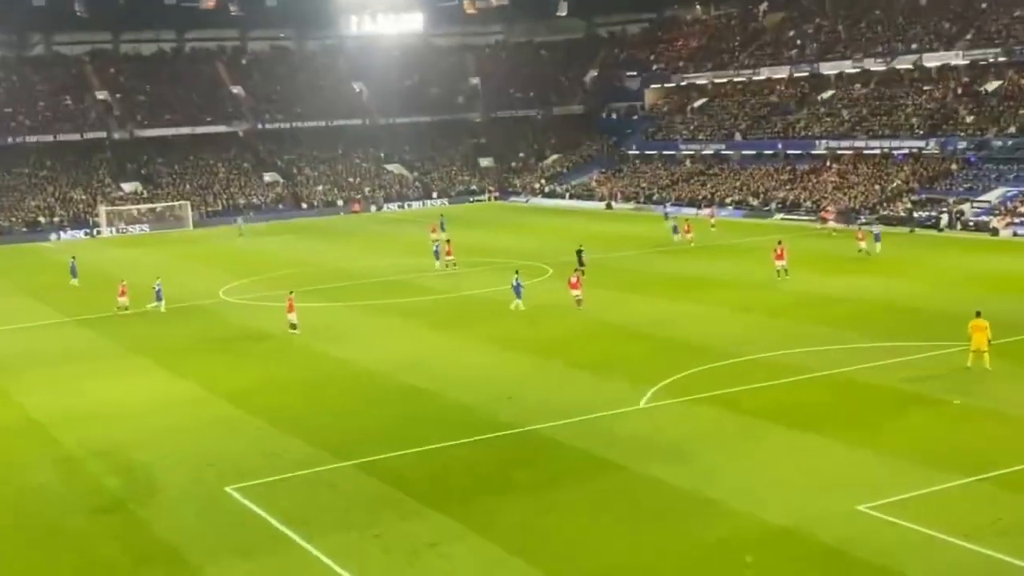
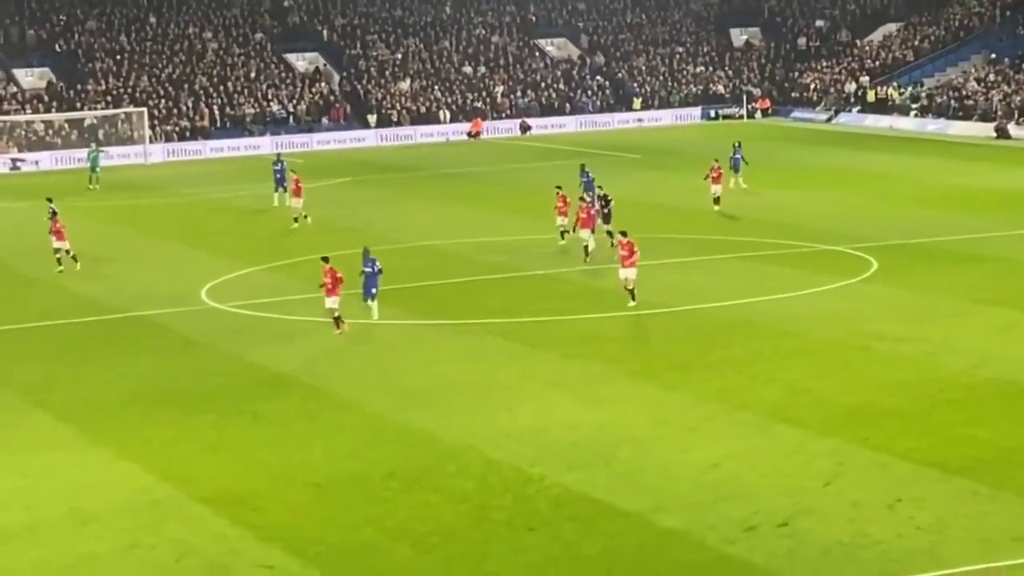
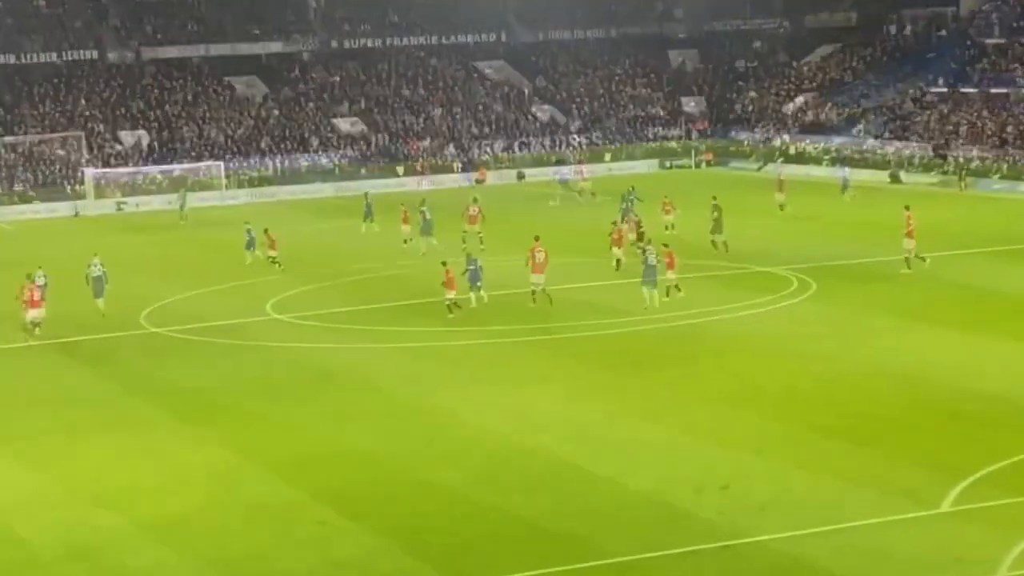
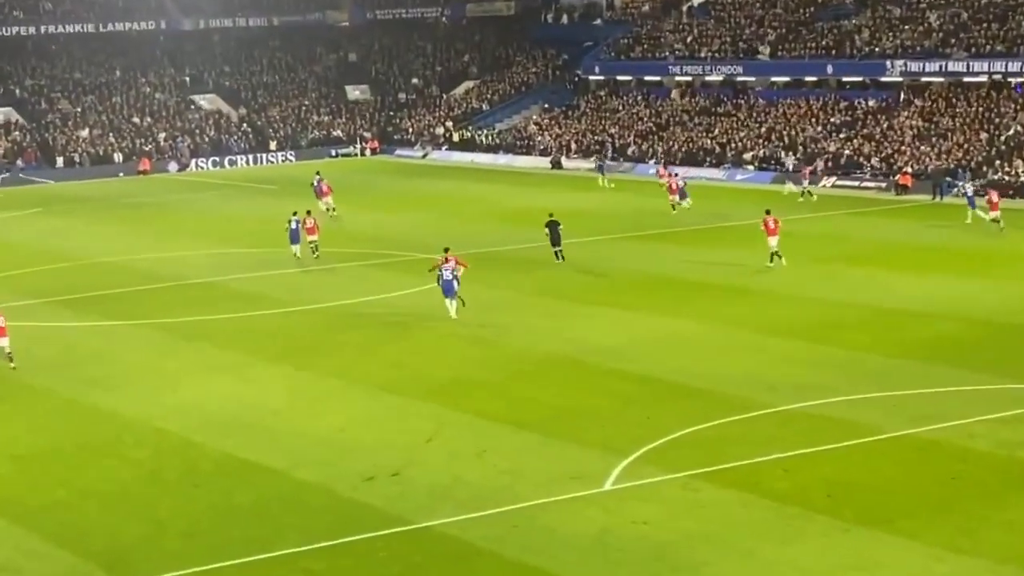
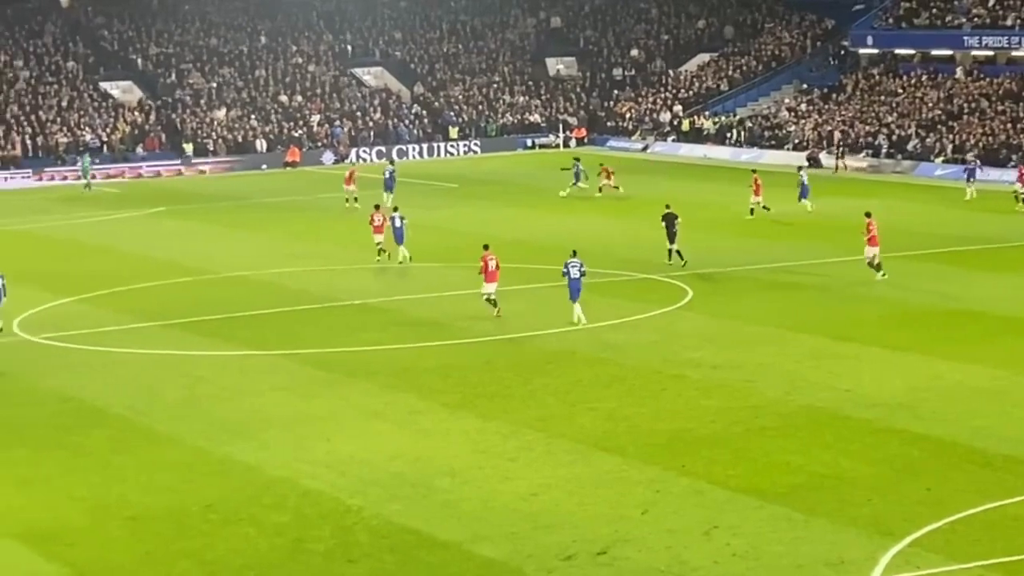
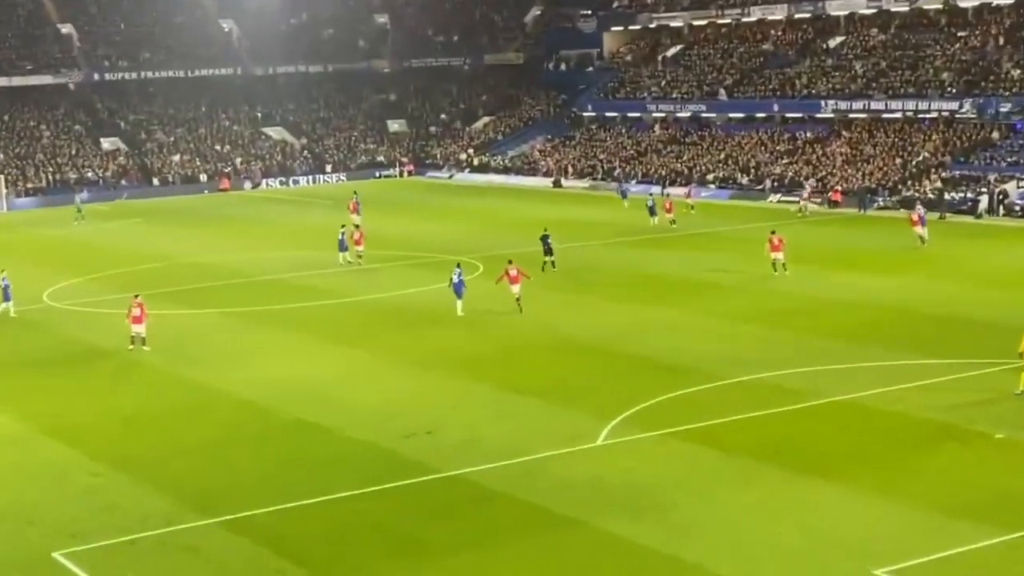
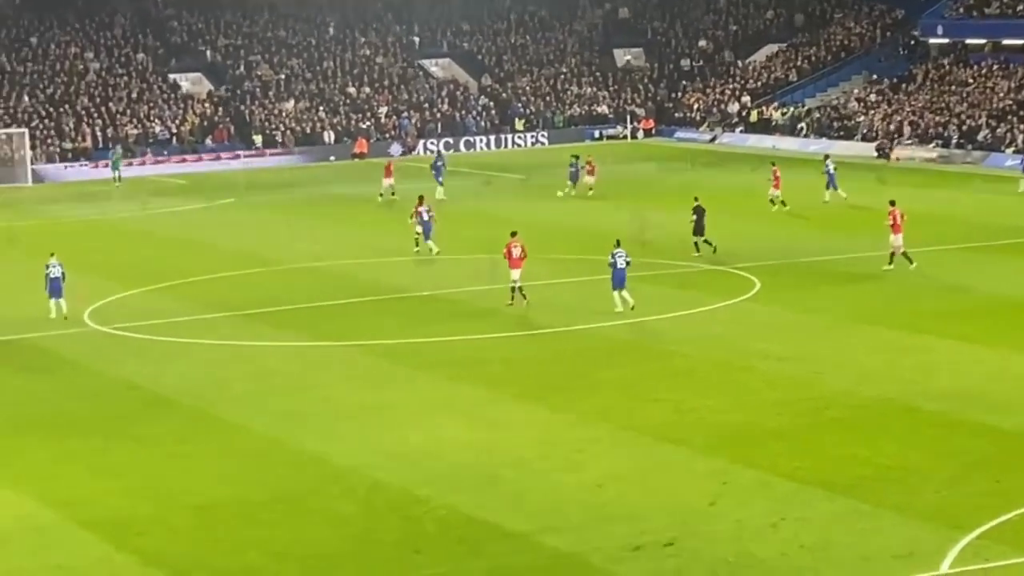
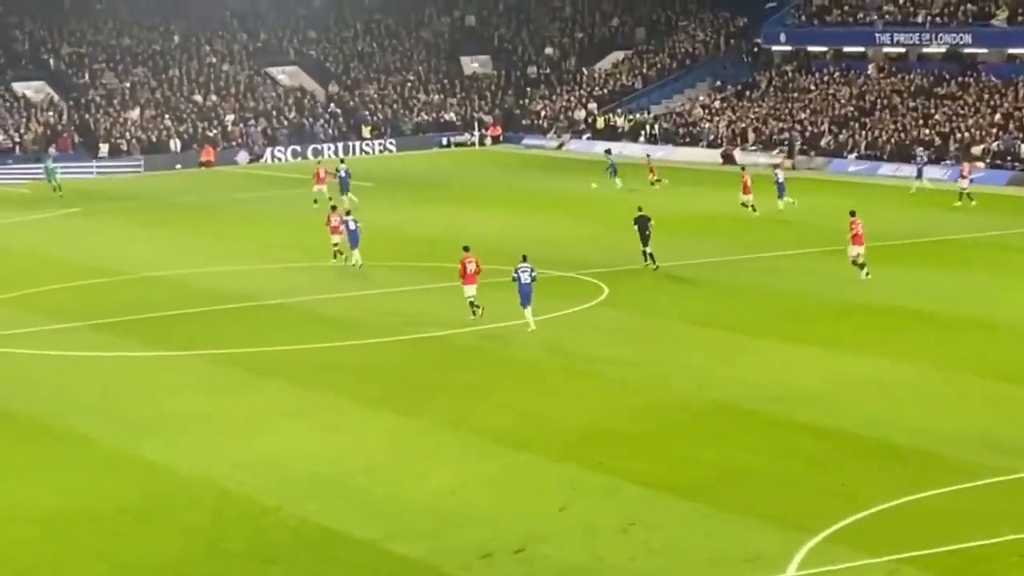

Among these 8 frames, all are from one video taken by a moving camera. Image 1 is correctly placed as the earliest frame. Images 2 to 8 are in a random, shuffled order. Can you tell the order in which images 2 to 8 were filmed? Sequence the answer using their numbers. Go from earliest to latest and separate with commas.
6, 4, 8, 5, 7, 3, 2
